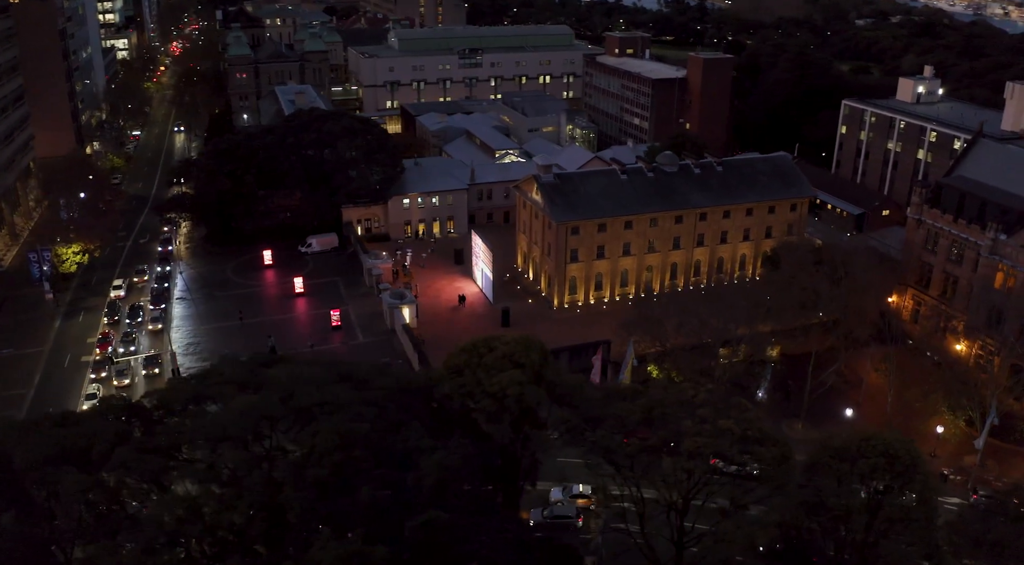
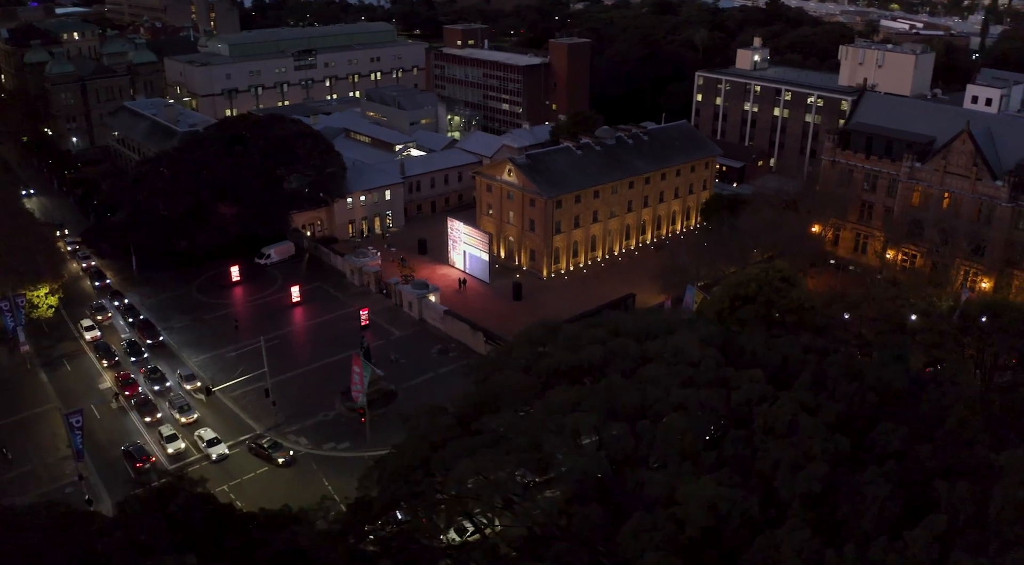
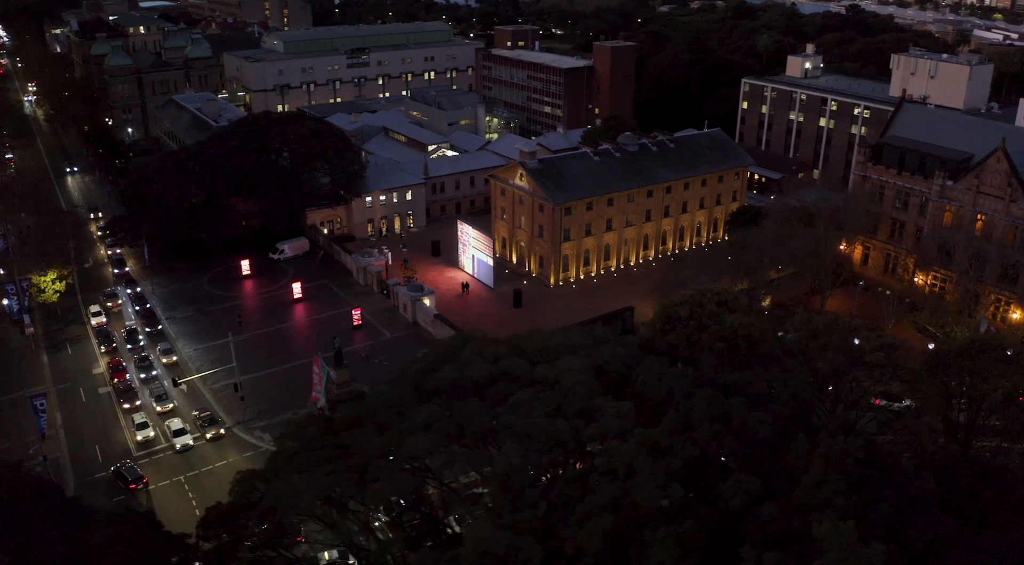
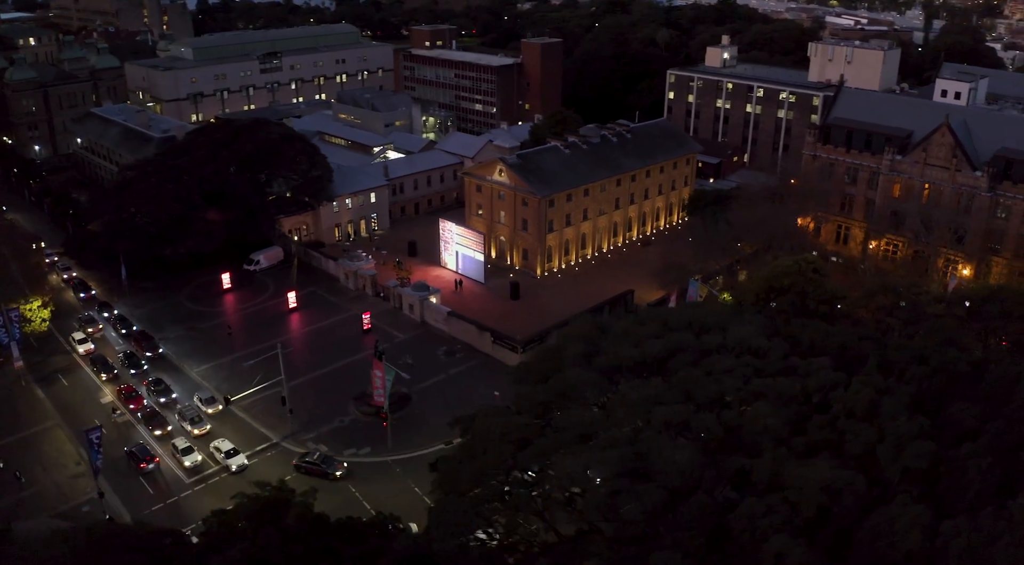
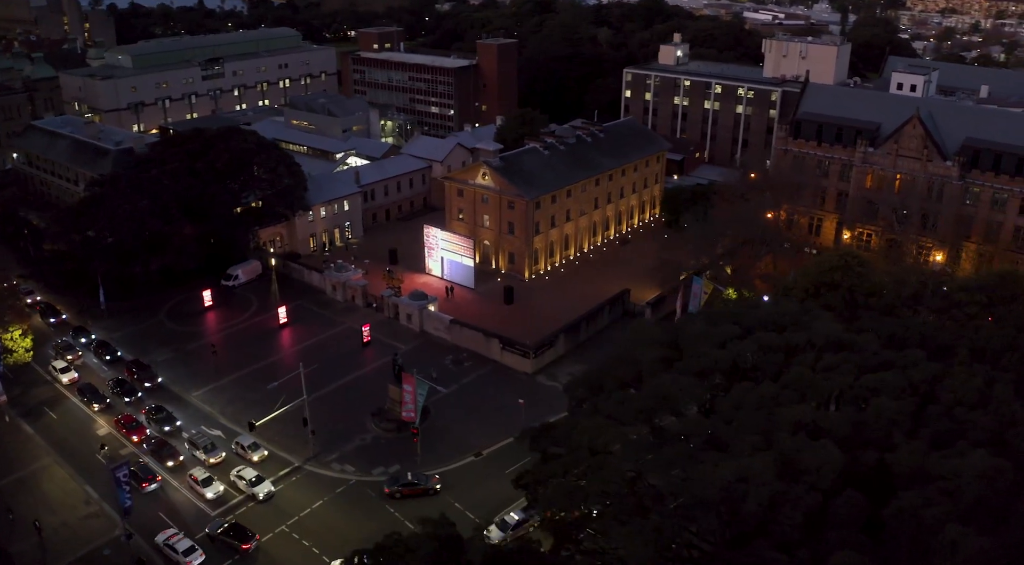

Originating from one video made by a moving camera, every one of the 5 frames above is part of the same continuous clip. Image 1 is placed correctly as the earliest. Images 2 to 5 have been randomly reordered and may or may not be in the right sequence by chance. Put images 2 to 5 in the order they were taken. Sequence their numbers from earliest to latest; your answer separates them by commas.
3, 2, 4, 5
